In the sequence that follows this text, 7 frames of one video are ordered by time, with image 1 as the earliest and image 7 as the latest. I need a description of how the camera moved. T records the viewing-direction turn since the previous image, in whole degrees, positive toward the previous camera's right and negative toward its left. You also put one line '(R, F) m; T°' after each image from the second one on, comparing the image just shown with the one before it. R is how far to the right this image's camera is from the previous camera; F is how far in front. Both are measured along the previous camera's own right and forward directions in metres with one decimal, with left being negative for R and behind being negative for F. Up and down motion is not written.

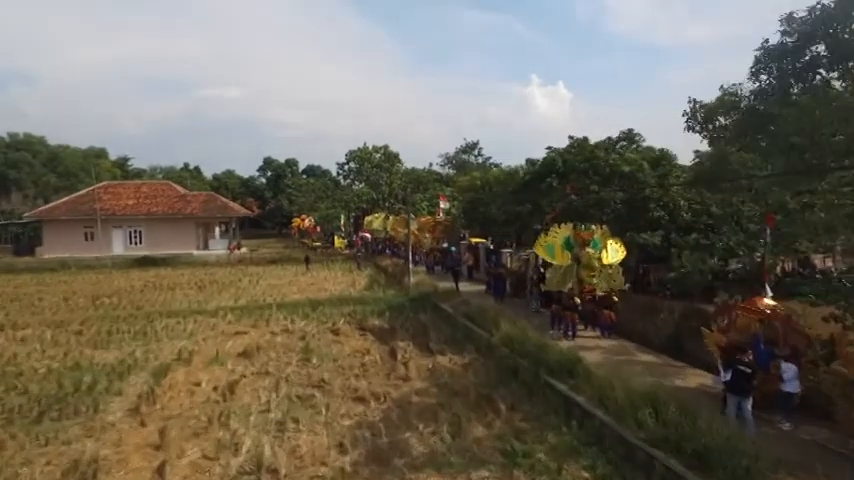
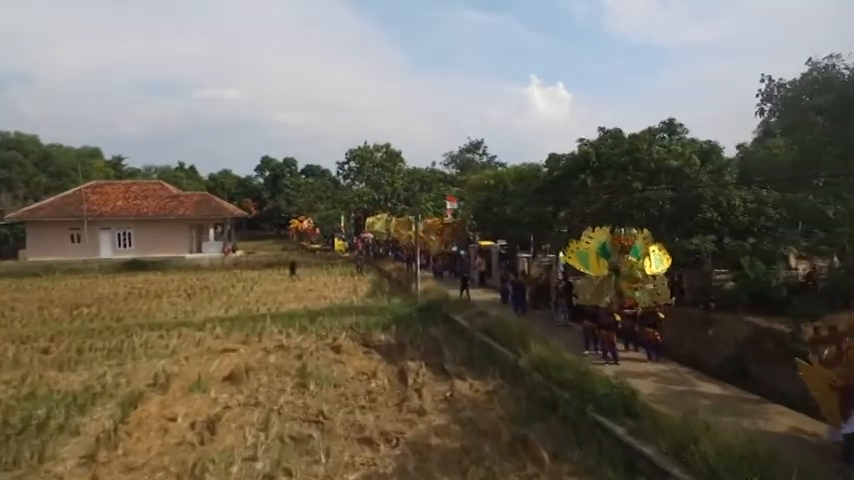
(-0.5, +2.3) m; 0°
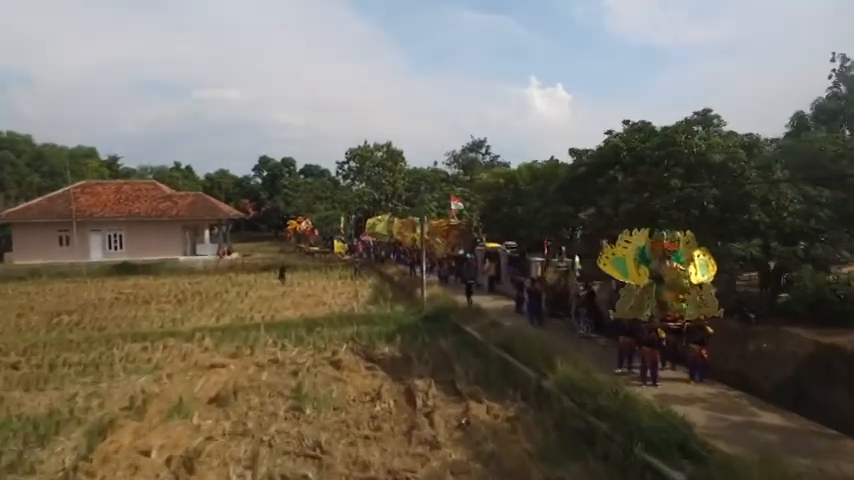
(-0.3, +1.7) m; 0°
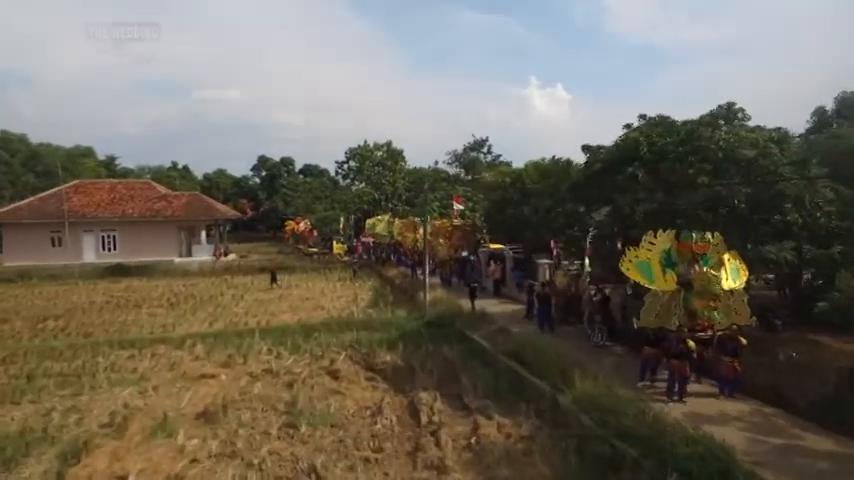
(-0.1, +1.0) m; 0°
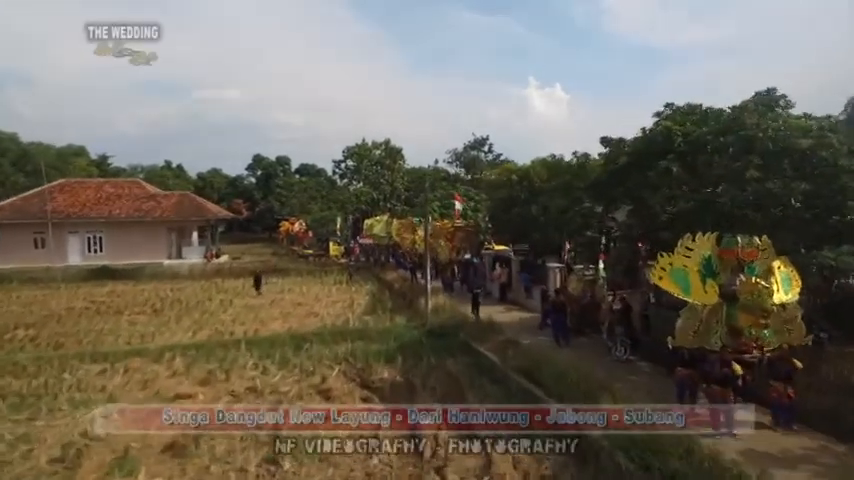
(-0.1, +1.7) m; 0°
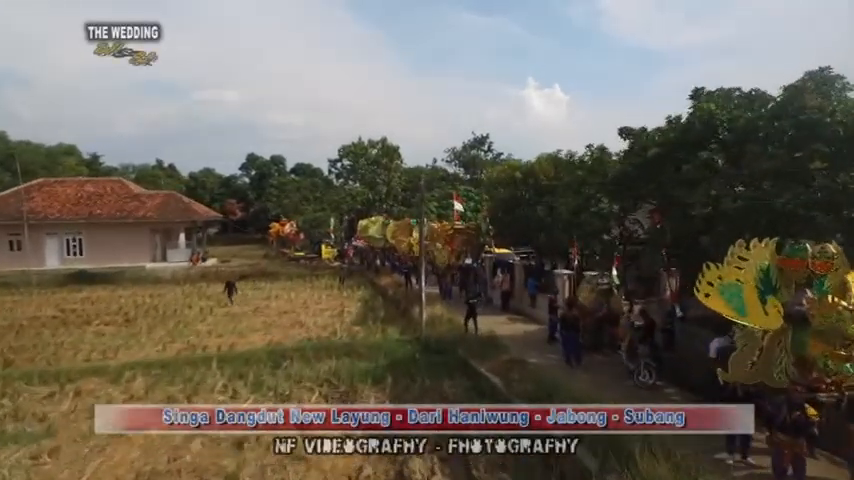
(+0.2, +2.0) m; 0°
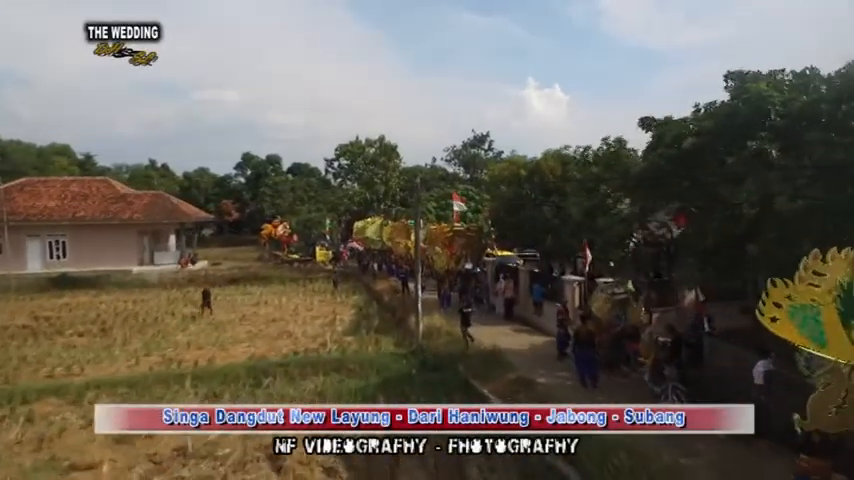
(+0.1, +1.6) m; 0°
